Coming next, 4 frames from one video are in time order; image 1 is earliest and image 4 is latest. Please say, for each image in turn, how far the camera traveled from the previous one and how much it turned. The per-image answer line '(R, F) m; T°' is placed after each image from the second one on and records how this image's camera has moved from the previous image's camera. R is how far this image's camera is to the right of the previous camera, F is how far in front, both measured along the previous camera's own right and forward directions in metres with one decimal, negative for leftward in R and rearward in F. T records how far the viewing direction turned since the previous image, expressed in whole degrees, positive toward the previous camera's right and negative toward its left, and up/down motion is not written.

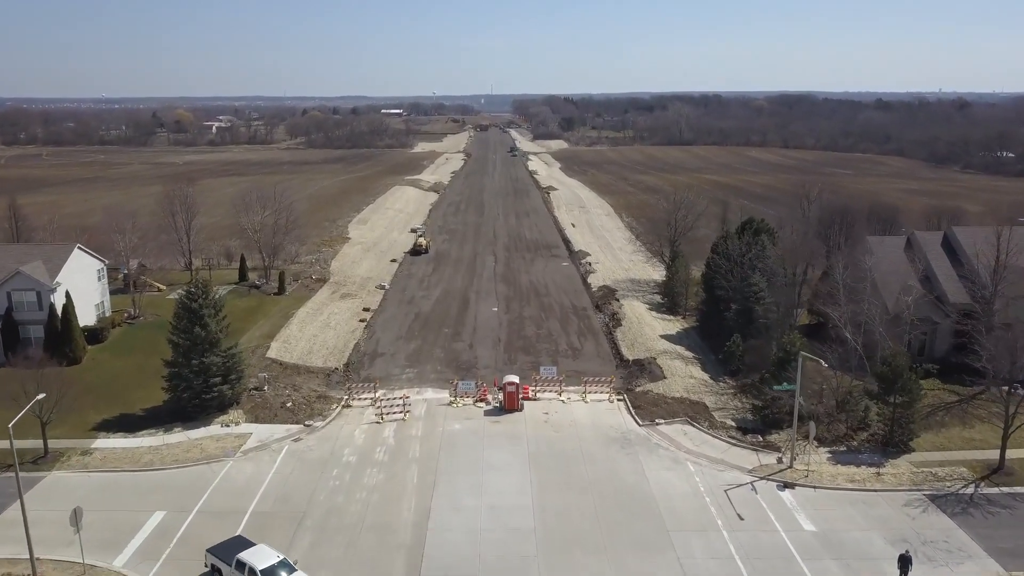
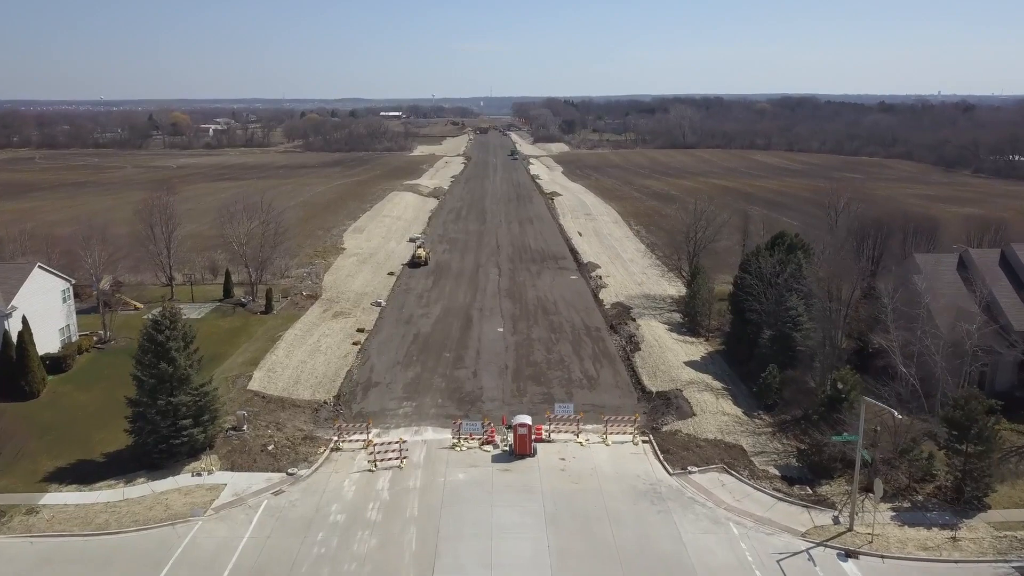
(-0.3, +2.5) m; 0°
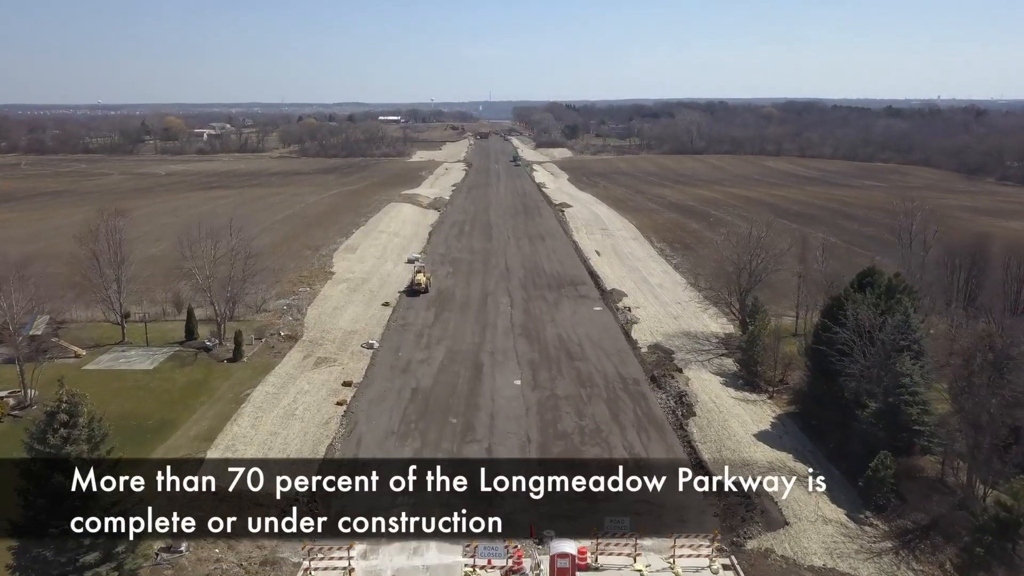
(-0.6, +5.0) m; 0°
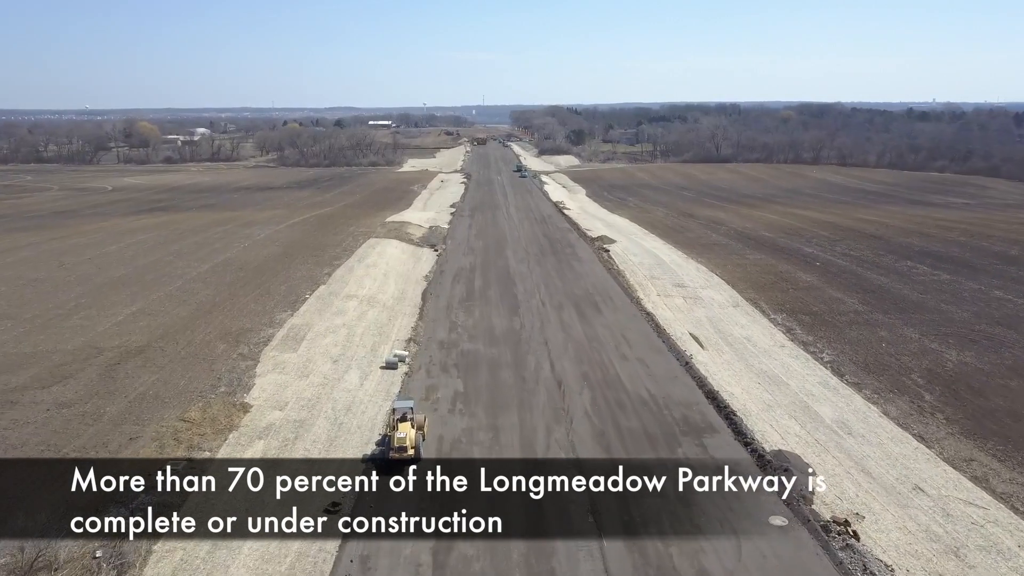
(-1.8, +16.6) m; 0°
